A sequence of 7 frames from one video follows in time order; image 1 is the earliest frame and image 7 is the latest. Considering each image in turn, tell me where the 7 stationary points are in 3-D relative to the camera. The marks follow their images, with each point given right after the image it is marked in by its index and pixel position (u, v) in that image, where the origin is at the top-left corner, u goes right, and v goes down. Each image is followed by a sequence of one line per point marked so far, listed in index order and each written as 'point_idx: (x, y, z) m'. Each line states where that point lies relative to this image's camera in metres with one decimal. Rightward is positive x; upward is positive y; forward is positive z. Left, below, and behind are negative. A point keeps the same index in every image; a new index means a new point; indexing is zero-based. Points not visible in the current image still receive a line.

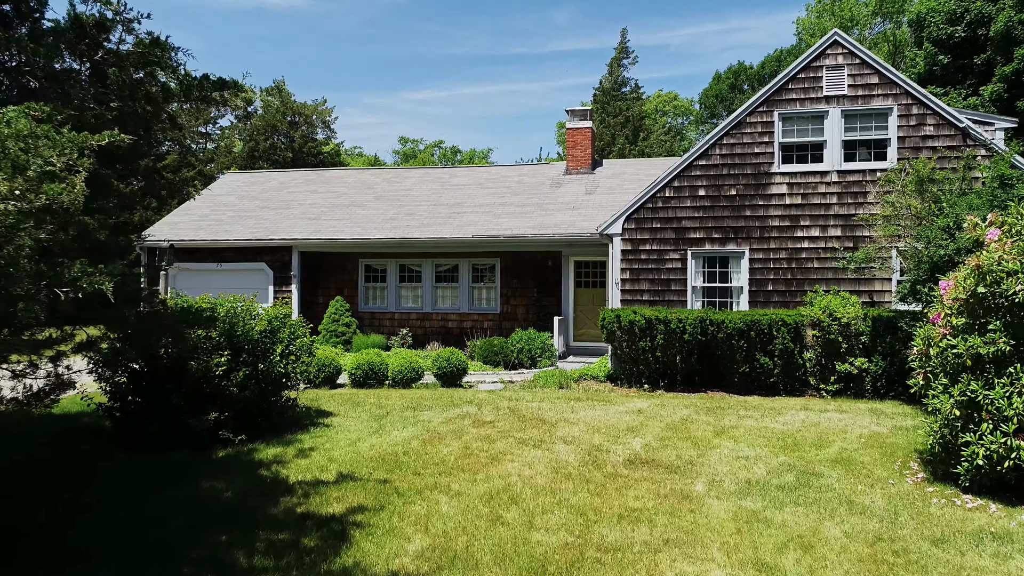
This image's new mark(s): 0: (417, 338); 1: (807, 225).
0: (-2.1, -1.1, +15.4) m
1: (+4.6, +1.0, +11.0) m
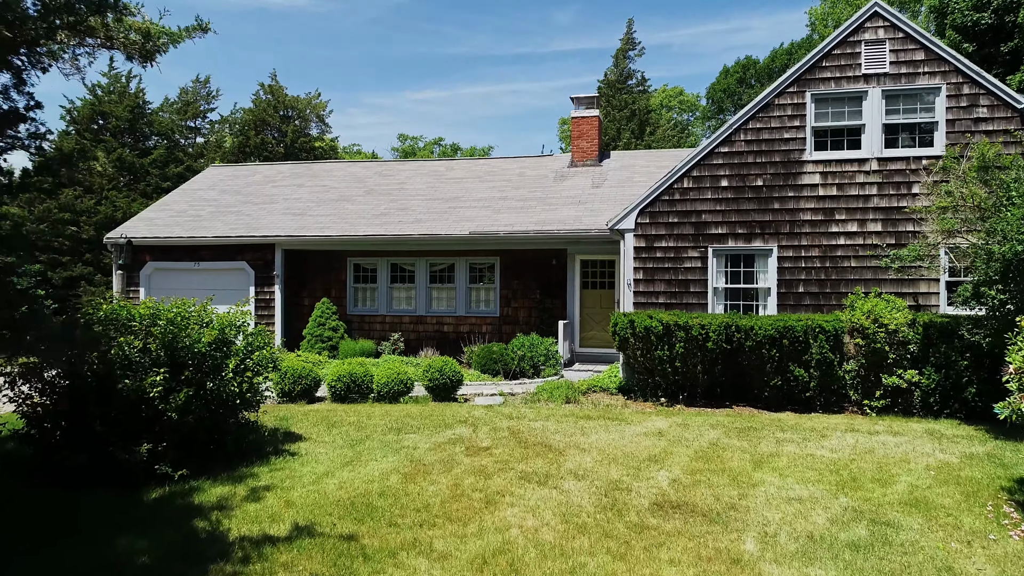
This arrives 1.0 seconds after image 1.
0: (-2.1, -1.1, +14.2) m
1: (+4.6, +1.0, +9.8) m
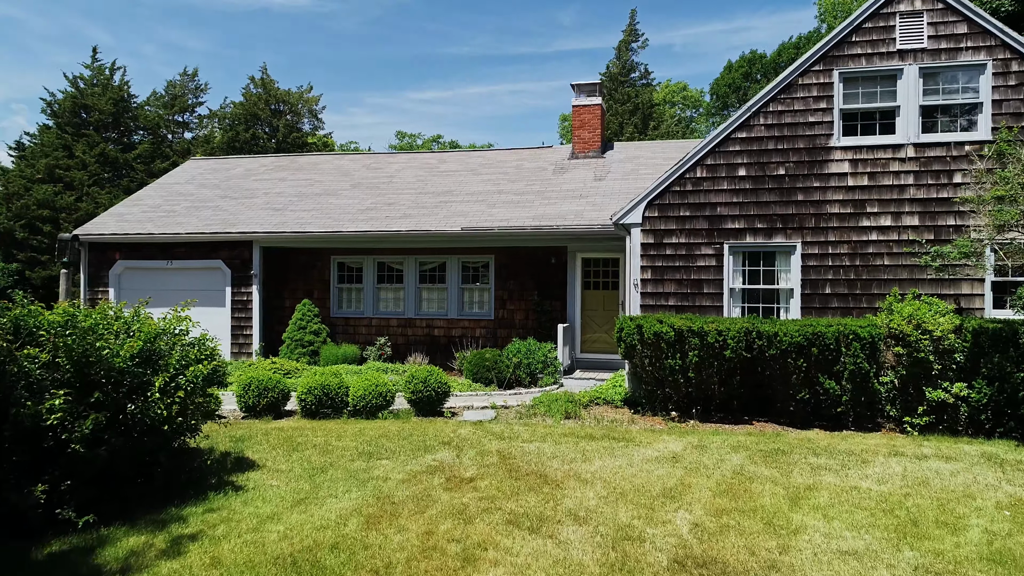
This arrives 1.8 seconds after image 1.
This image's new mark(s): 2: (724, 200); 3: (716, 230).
0: (-2.1, -1.1, +13.2) m
1: (+4.5, +0.9, +8.8) m
2: (+2.8, +1.1, +9.3) m
3: (+2.7, +0.8, +9.3) m
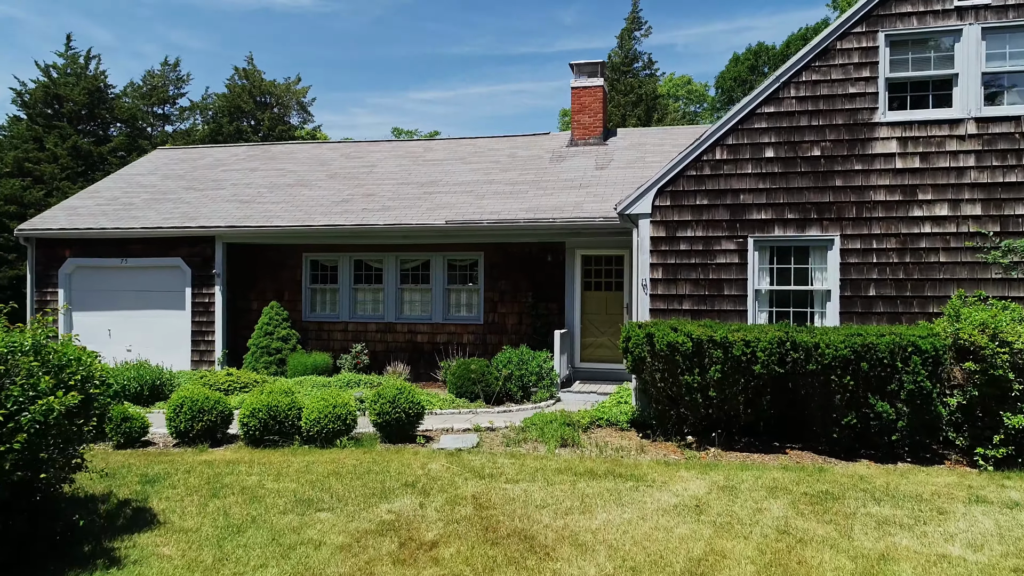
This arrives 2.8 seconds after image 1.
0: (-2.3, -1.1, +11.9) m
1: (+4.4, +0.9, +7.4) m
2: (+2.6, +1.1, +7.9) m
3: (+2.5, +0.7, +7.9) m
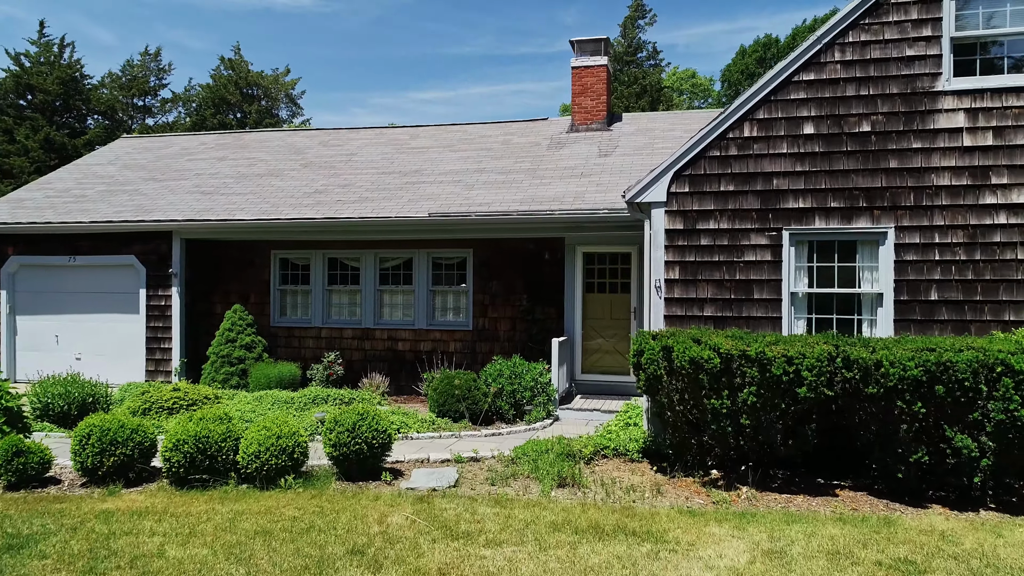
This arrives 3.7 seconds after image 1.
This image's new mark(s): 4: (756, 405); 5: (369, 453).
0: (-2.4, -1.2, +10.6) m
1: (+4.2, +0.9, +6.1) m
2: (+2.5, +1.1, +6.6) m
3: (+2.4, +0.7, +6.6) m
4: (+1.9, -0.9, +5.5) m
5: (-1.2, -1.3, +5.8) m
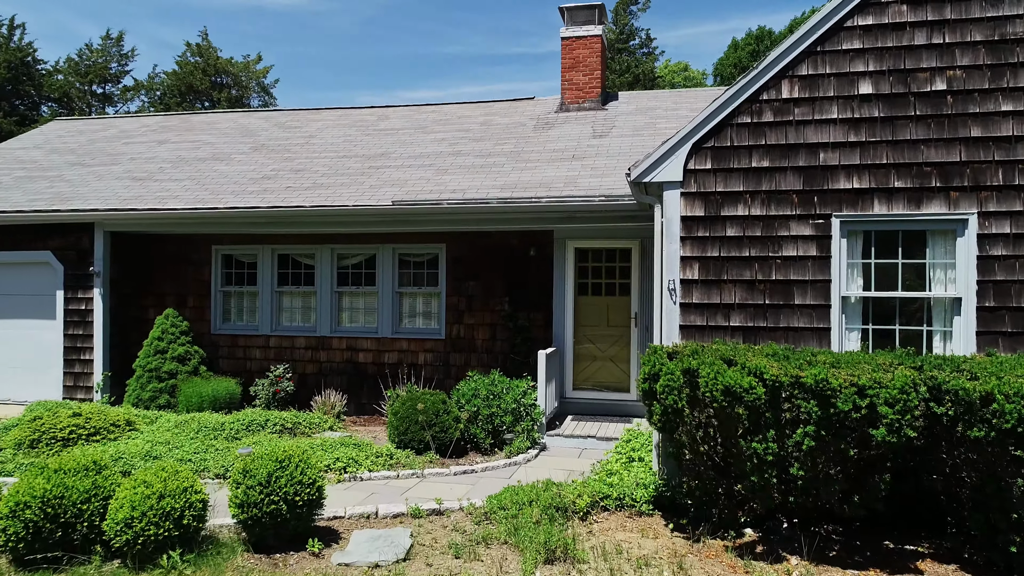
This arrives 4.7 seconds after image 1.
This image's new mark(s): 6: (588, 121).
0: (-2.6, -1.2, +9.1) m
1: (+4.1, +0.9, +4.7) m
2: (+2.3, +1.1, +5.2) m
3: (+2.2, +0.7, +5.2) m
4: (+1.7, -0.9, +4.0) m
5: (-1.3, -1.4, +4.3) m
6: (+1.1, +2.4, +10.1) m
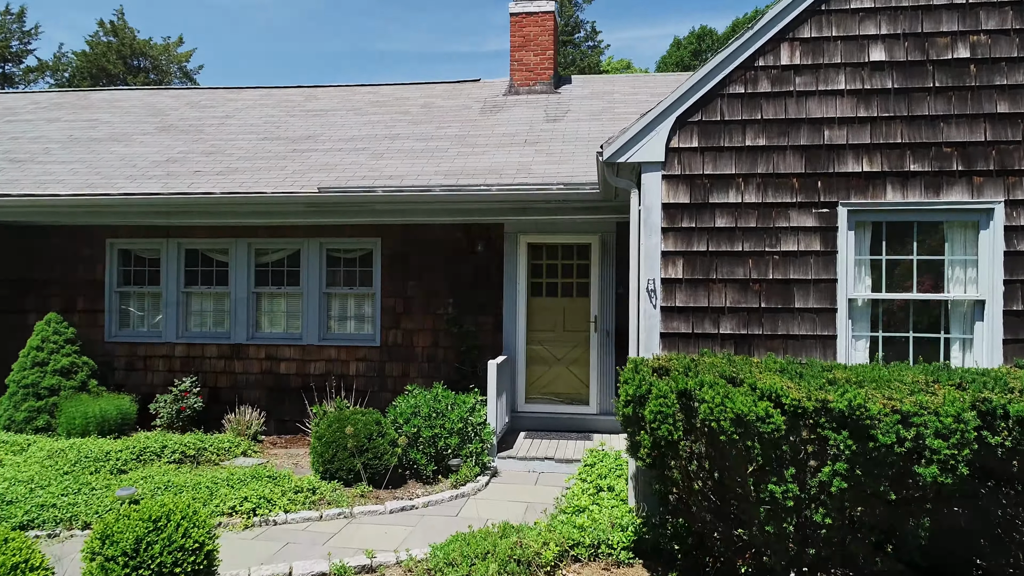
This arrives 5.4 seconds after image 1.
0: (-3.3, -1.2, +7.9) m
1: (+3.8, +0.9, +4.1) m
2: (+2.0, +1.1, +4.4) m
3: (+1.9, +0.7, +4.4) m
4: (+1.5, -0.9, +3.2) m
5: (-1.6, -1.4, +3.2) m
6: (+0.4, +2.4, +9.2) m
